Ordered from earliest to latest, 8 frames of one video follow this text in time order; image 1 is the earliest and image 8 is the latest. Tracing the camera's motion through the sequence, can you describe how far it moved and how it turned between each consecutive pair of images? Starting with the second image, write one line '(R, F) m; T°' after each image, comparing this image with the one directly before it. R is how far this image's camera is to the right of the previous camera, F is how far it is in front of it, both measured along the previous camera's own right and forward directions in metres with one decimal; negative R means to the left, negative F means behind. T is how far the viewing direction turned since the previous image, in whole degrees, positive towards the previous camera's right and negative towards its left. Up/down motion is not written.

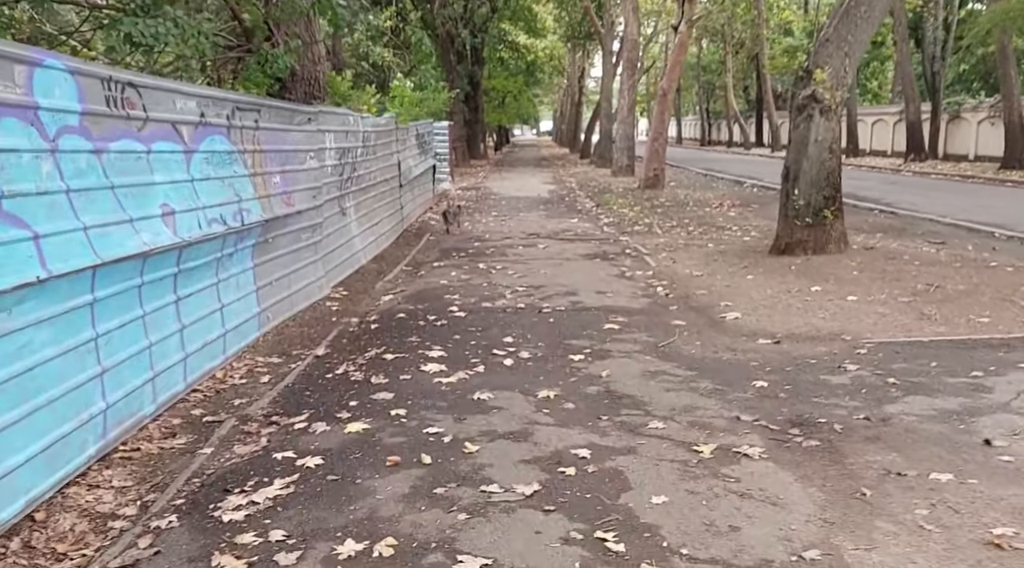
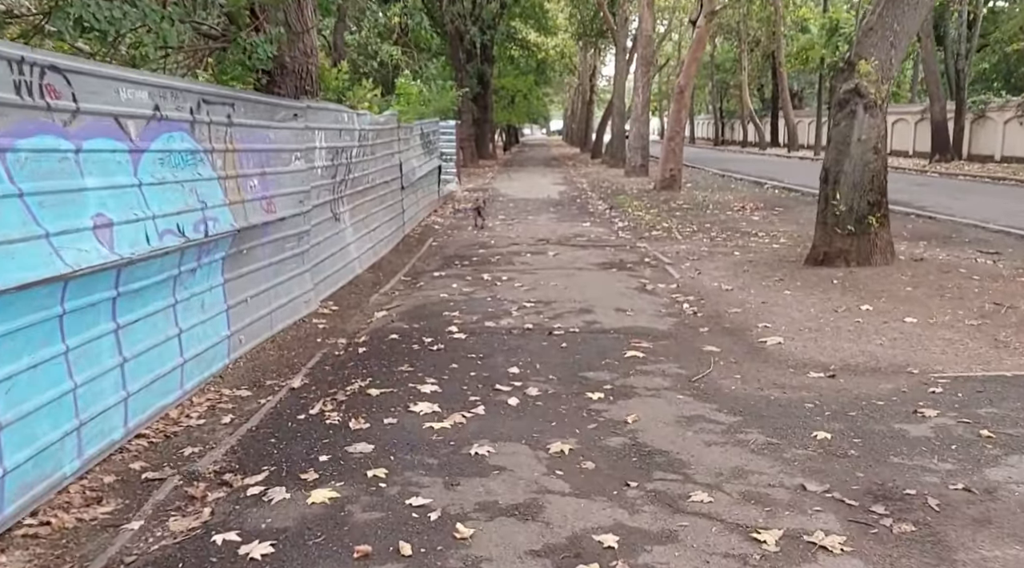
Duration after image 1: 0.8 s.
(0.0, +1.2) m; -1°
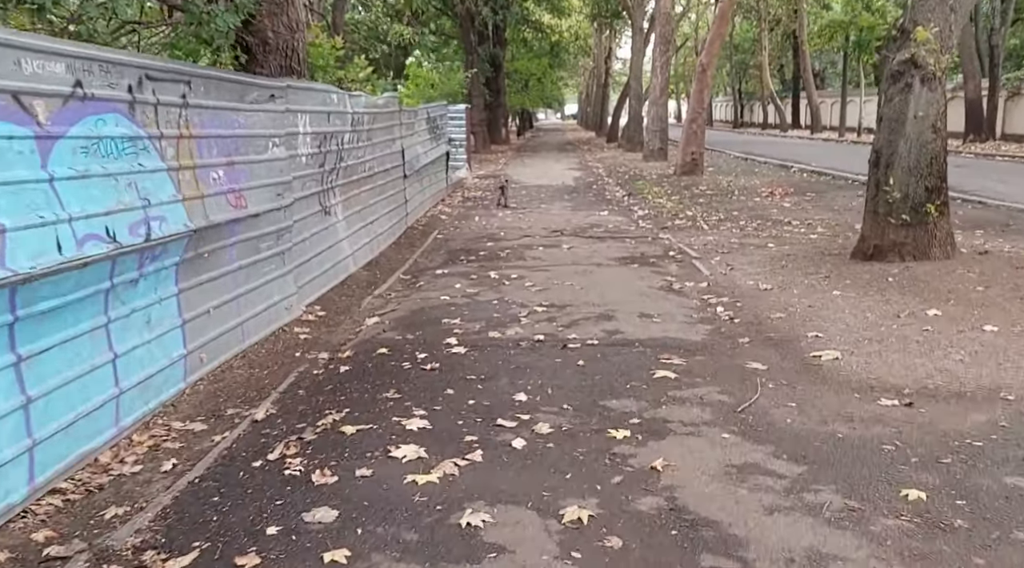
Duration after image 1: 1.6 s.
(+0.1, +1.2) m; -1°
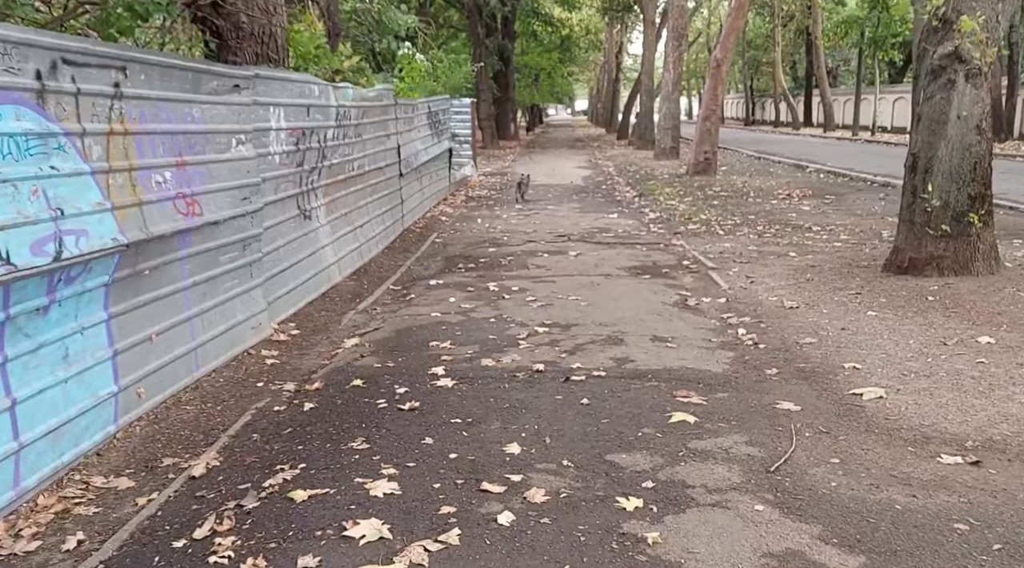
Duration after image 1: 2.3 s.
(+0.1, +0.9) m; 0°
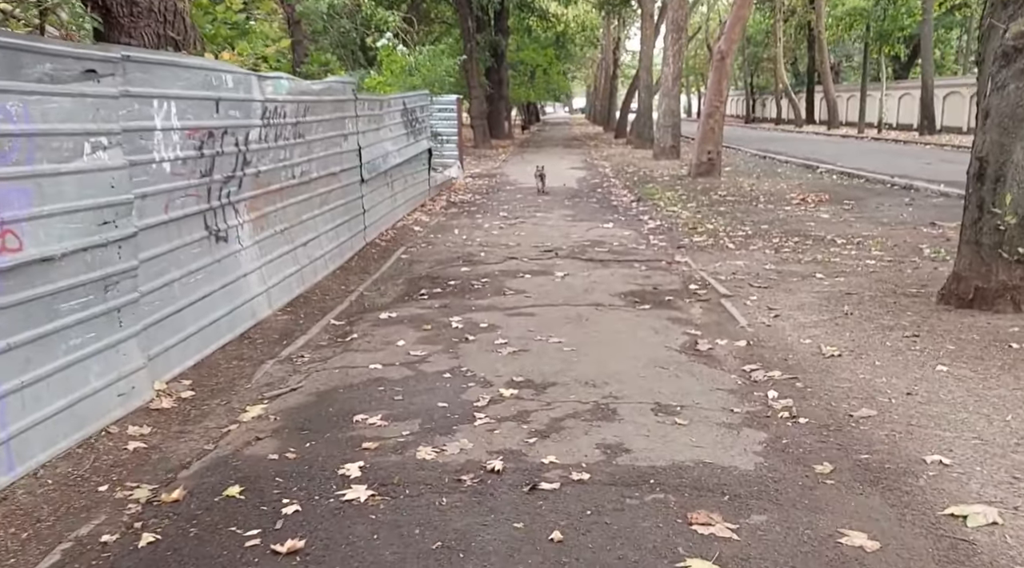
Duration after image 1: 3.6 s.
(+0.2, +1.9) m; 0°
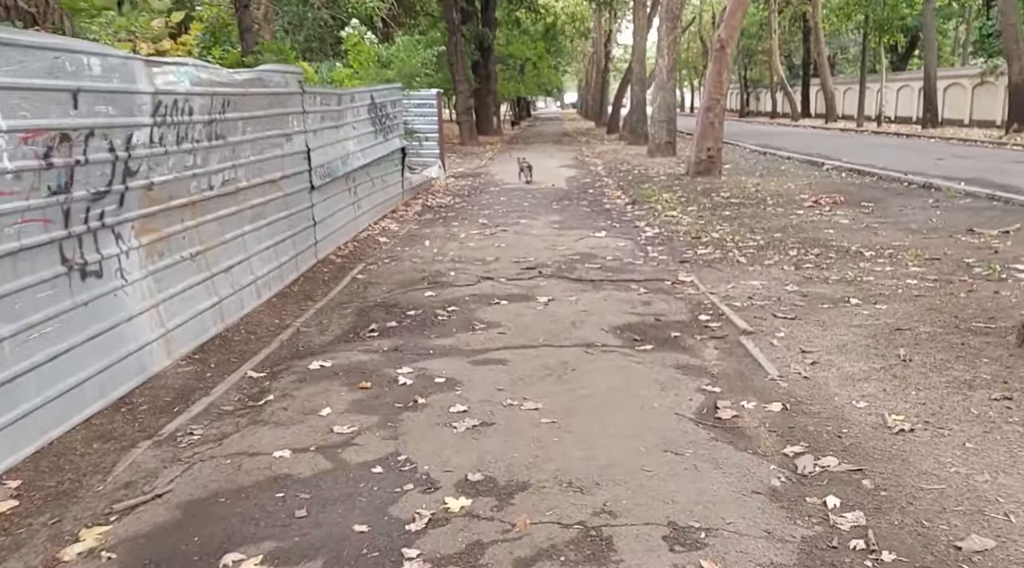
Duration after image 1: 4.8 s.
(+0.2, +1.7) m; 0°
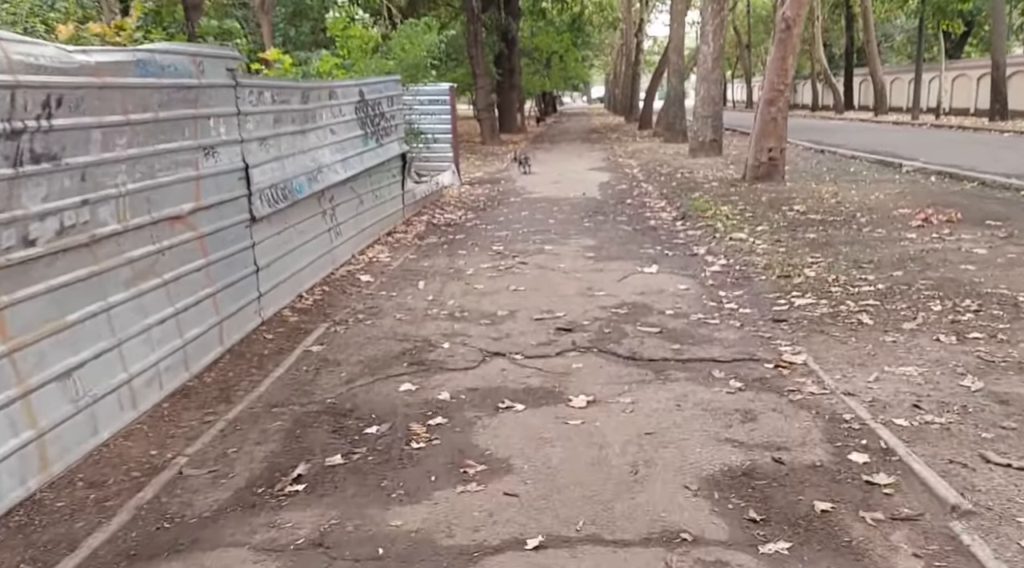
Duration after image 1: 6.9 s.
(0.0, +3.1) m; -2°
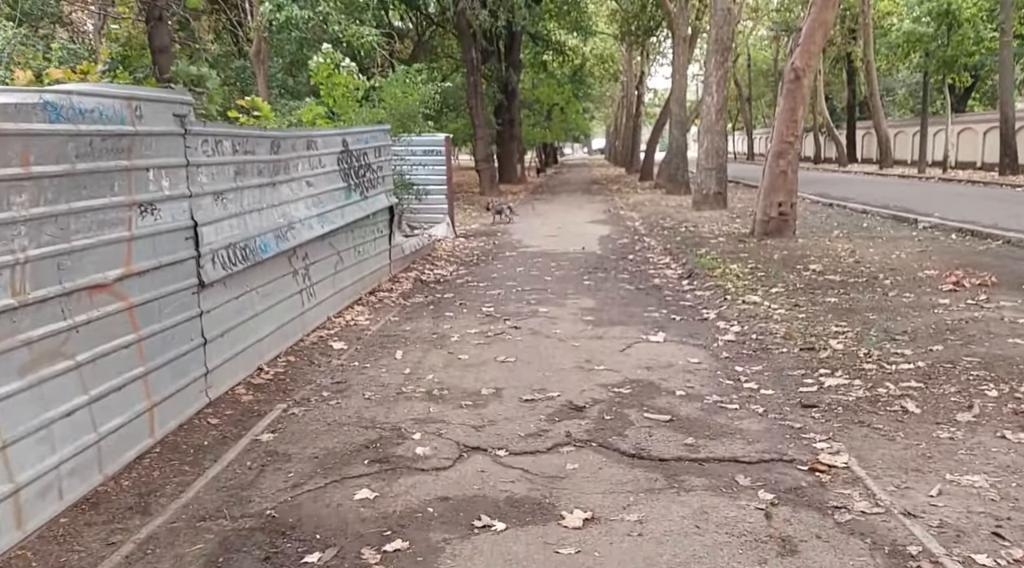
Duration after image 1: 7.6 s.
(+0.1, +1.0) m; 0°
